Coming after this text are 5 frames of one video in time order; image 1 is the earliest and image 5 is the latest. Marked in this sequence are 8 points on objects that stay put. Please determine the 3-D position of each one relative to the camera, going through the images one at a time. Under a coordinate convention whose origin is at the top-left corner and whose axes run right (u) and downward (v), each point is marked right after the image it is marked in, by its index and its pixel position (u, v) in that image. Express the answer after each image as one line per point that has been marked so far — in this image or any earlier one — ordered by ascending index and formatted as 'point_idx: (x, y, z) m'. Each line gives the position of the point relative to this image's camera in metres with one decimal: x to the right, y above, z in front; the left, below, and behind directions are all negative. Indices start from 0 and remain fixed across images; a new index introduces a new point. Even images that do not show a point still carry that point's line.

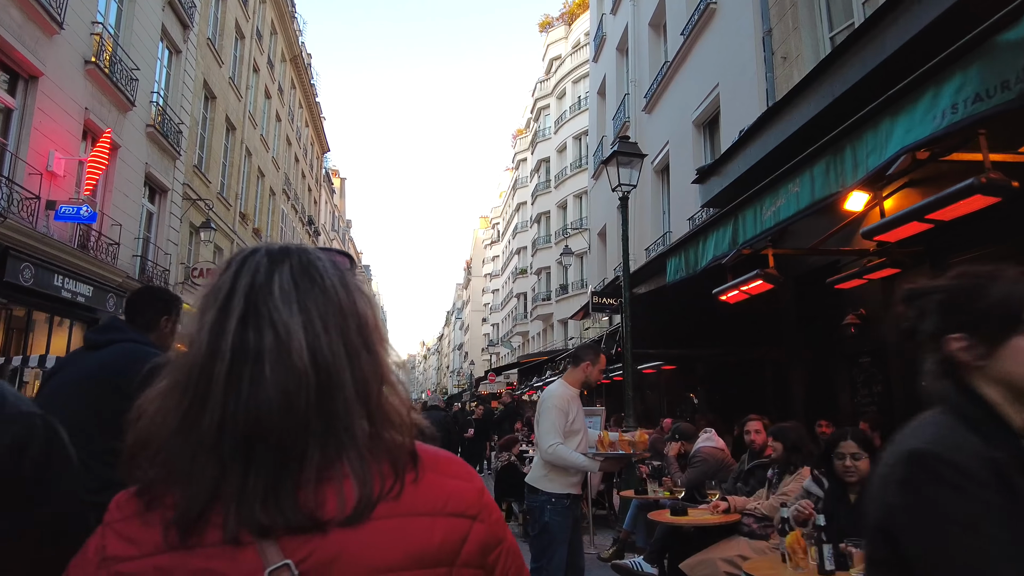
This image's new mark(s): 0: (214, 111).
0: (-8.8, +5.2, +19.1) m
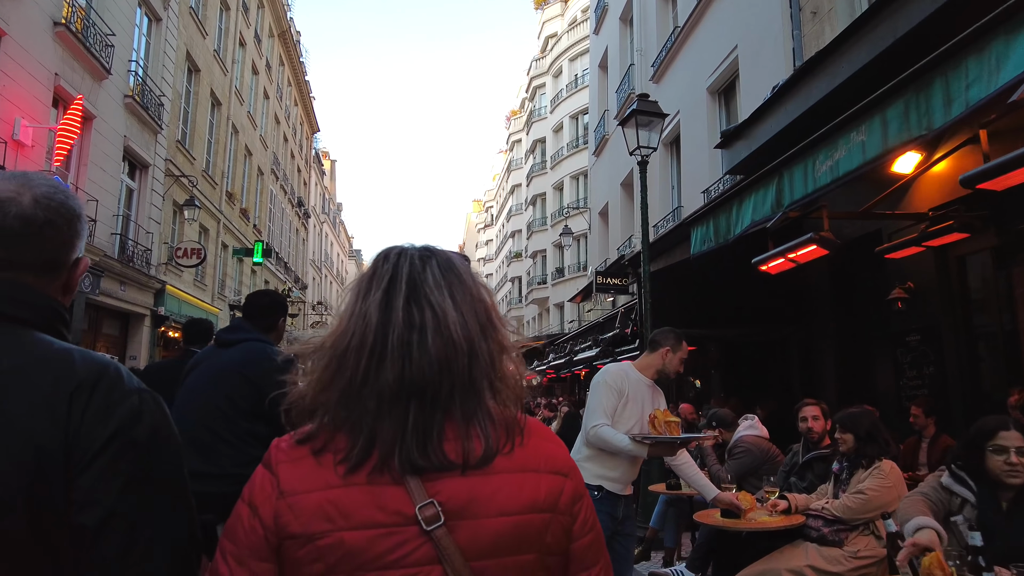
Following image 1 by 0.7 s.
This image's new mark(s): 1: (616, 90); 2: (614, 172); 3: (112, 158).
0: (-8.8, +5.7, +18.2) m
1: (+2.5, +4.7, +15.5) m
2: (+2.4, +2.8, +15.5) m
3: (-8.0, +2.6, +12.9) m
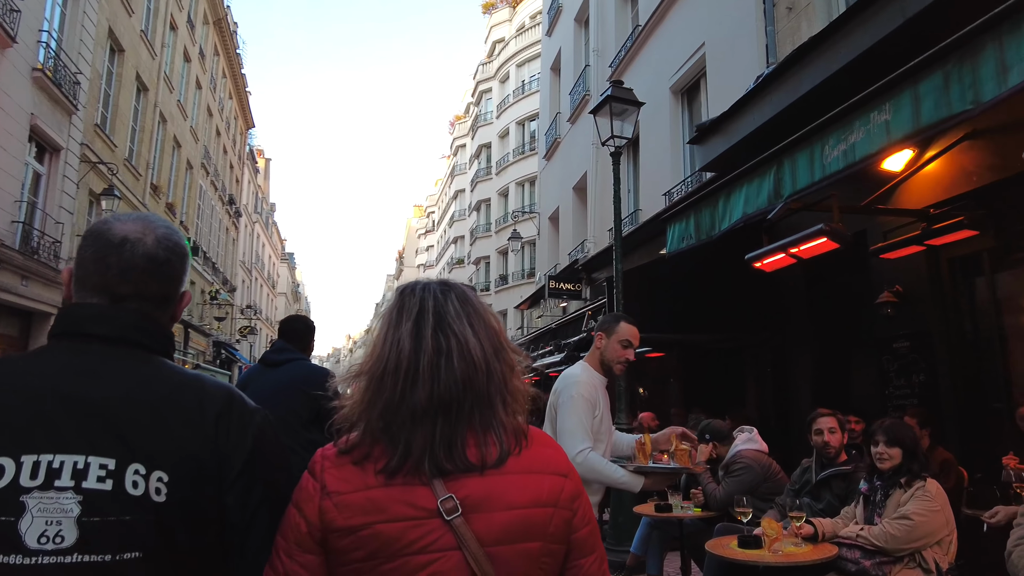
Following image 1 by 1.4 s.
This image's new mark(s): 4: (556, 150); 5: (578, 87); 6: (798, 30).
0: (-10.1, +5.8, +16.8) m
1: (+1.4, +4.6, +15.2) m
2: (+1.3, +2.6, +15.1) m
3: (-8.8, +2.7, +11.6) m
4: (+1.1, +3.5, +16.4) m
5: (+1.5, +4.4, +14.4) m
6: (+3.0, +2.7, +6.7) m
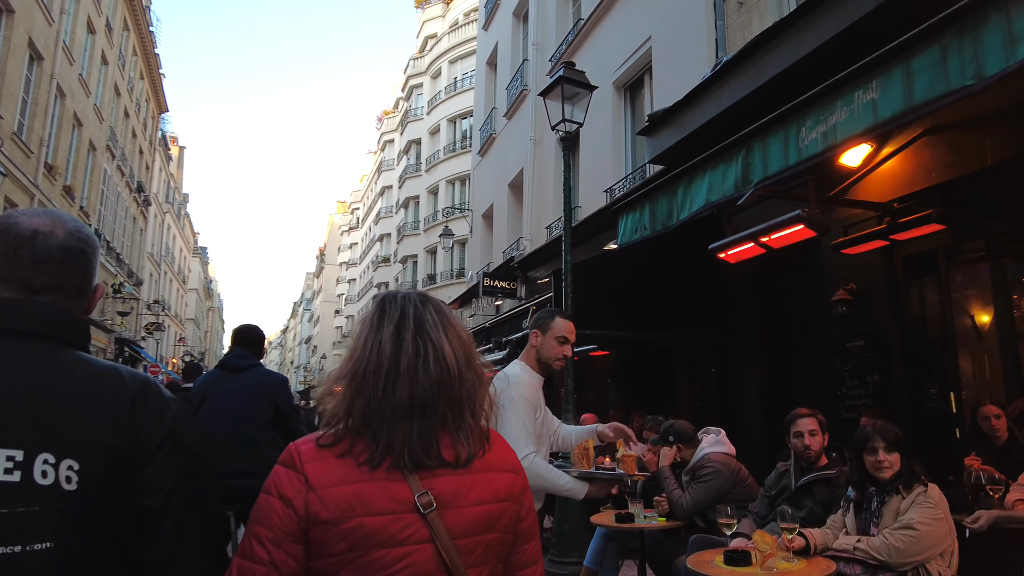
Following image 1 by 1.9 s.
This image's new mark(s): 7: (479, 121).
0: (-11.7, +6.0, +15.2) m
1: (-0.1, +4.6, +14.9) m
2: (-0.2, +2.7, +14.8) m
3: (-9.9, +3.0, +10.1) m
4: (-0.5, +3.5, +16.0) m
5: (+0.1, +4.5, +14.0) m
6: (+2.4, +2.7, +6.6) m
7: (-0.9, +4.7, +18.2) m
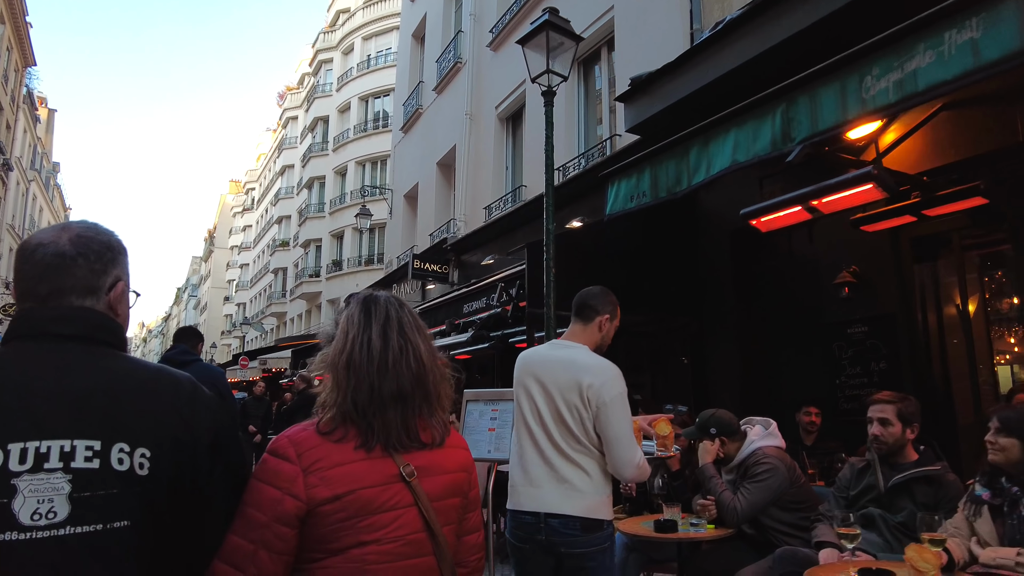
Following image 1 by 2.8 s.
0: (-13.1, +6.7, +12.5) m
1: (-1.6, +4.9, +14.0) m
2: (-1.8, +3.0, +13.9) m
3: (-10.6, +3.5, +7.7) m
4: (-2.2, +3.8, +15.1) m
5: (-1.3, +4.7, +13.2) m
6: (+2.1, +2.8, +6.3) m
7: (-2.9, +5.0, +17.1) m
